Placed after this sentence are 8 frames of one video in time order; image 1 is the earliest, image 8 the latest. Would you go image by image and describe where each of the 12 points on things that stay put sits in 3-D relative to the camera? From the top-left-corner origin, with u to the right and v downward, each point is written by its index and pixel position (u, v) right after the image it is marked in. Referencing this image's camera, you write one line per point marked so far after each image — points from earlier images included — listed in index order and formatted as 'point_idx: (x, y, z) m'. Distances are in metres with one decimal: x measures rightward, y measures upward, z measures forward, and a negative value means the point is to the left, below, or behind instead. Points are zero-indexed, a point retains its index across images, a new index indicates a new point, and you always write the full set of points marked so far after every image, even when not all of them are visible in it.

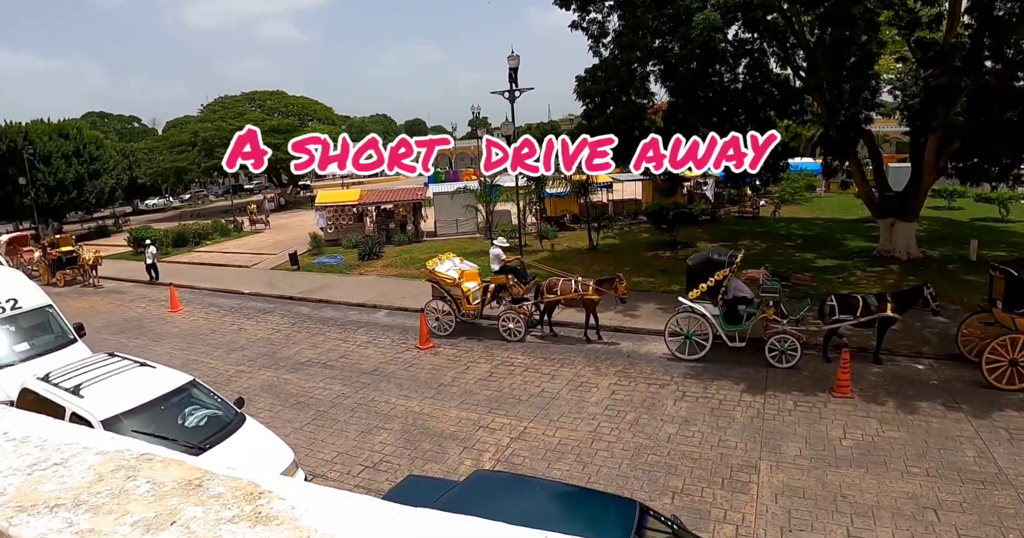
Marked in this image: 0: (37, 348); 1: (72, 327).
0: (-9.9, -1.8, +11.7) m
1: (-10.0, -1.4, +12.8) m
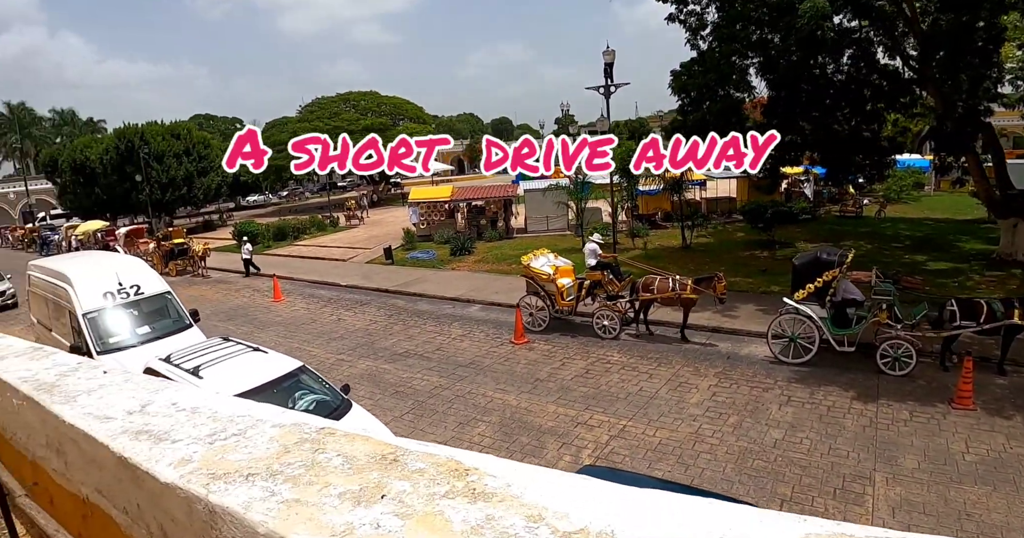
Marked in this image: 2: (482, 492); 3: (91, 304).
0: (-7.7, -1.5, +12.5) m
1: (-7.5, -1.1, +13.6) m
2: (-0.1, -1.1, +2.9) m
3: (-8.9, -0.8, +12.2) m
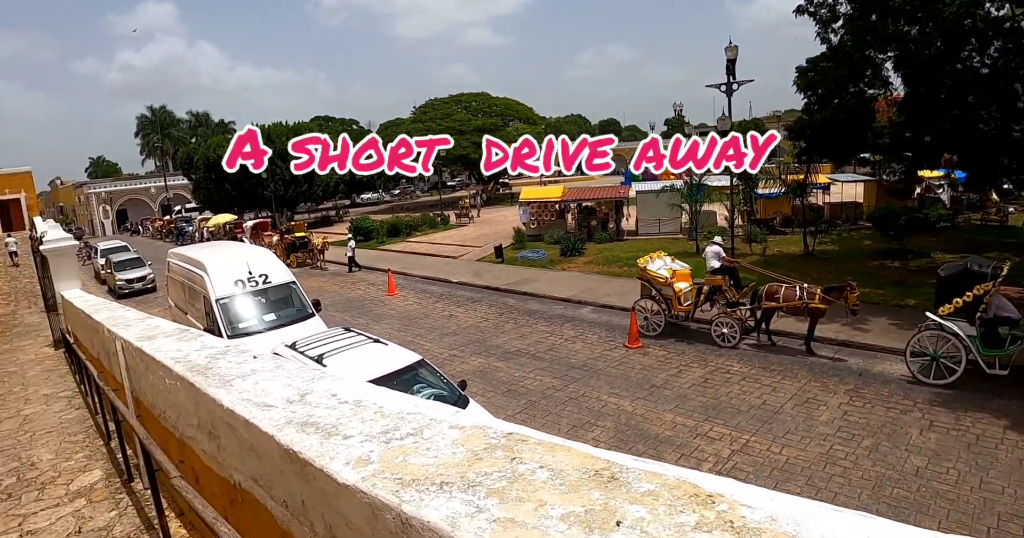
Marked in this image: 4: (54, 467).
0: (-5.0, -1.2, +13.0) m
1: (-4.7, -0.9, +14.0) m
2: (+0.9, -1.0, +2.3) m
3: (-6.2, -0.5, +12.9) m
4: (-4.8, -2.0, +6.2) m
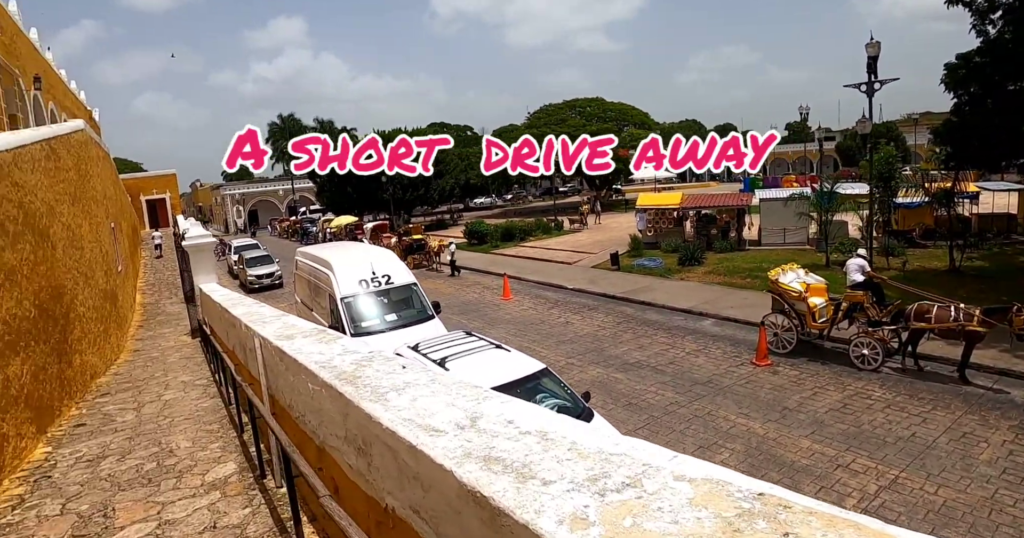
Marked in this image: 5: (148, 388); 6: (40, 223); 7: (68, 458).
0: (-2.3, -1.2, +12.8) m
1: (-1.8, -0.9, +13.7) m
2: (+1.7, -0.9, +1.2) m
3: (-3.5, -0.5, +12.9) m
4: (-3.2, -1.9, +6.0) m
5: (-5.8, -1.9, +9.5) m
6: (-6.6, +0.6, +8.2) m
7: (-4.6, -1.9, +6.2) m
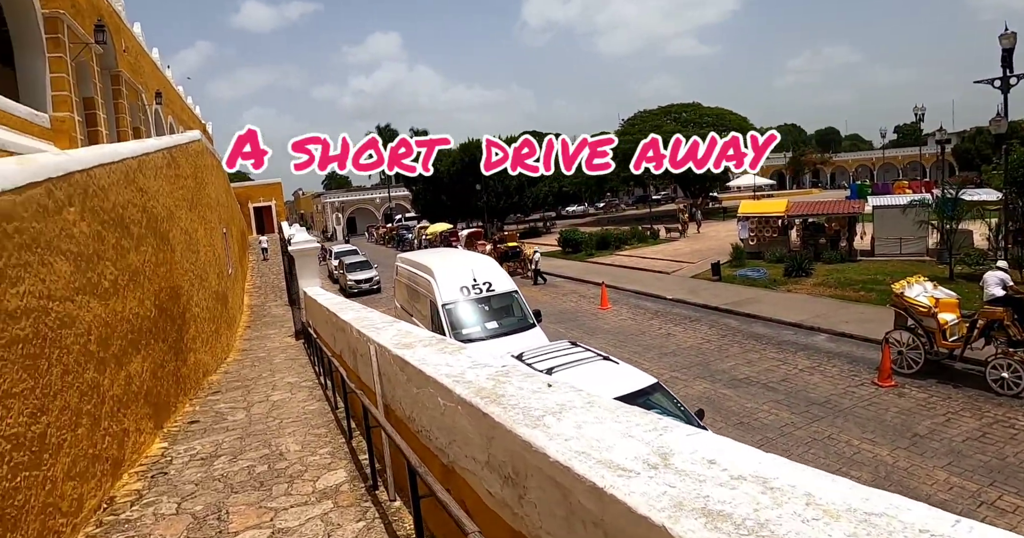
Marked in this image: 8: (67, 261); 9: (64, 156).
0: (-0.2, -1.3, +12.4) m
1: (+0.4, -1.0, +13.3) m
2: (+2.3, -0.9, +0.4) m
3: (-1.4, -0.6, +12.6) m
4: (-2.0, -1.9, +5.7) m
5: (-4.1, -1.9, +9.6) m
6: (-5.0, +0.6, +8.5) m
7: (-3.4, -1.9, +6.1) m
8: (-3.6, 0.0, +4.8) m
9: (-4.0, +1.0, +5.3) m
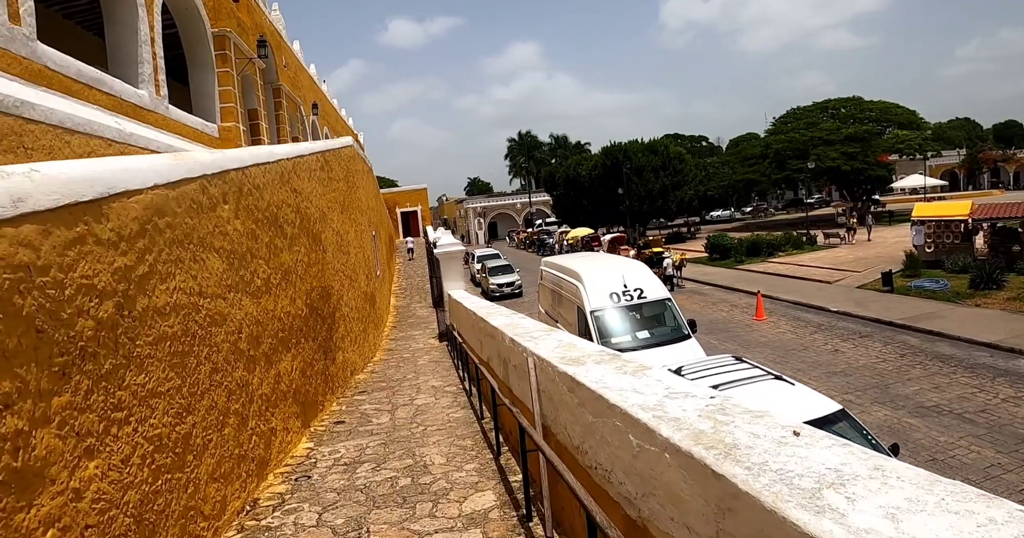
0: (+2.7, -1.4, +11.3) m
1: (+3.5, -1.1, +12.0) m
2: (+2.4, -0.8, -1.0) m
3: (+1.6, -0.6, +11.8) m
4: (-0.6, -1.8, +5.2) m
5: (-1.7, -1.9, +9.5) m
6: (-2.8, +0.6, +8.6) m
7: (-1.8, -1.9, +5.9) m
8: (-2.3, +0.1, +4.7) m
9: (-2.5, +1.0, +5.2) m
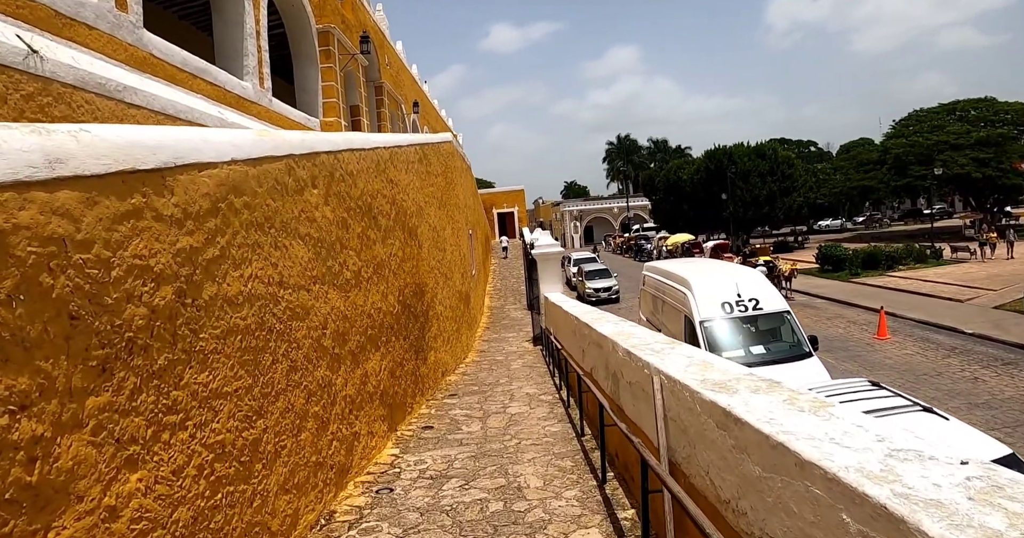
0: (+4.4, -1.5, +10.0) m
1: (+5.3, -1.3, +10.6) m
2: (+2.3, -0.8, -2.0) m
3: (+3.4, -0.8, +10.7) m
4: (+0.2, -1.8, +4.6) m
5: (-0.3, -1.9, +8.9) m
6: (-1.4, +0.7, +8.2) m
7: (-0.9, -1.8, +5.4) m
8: (-1.5, +0.2, +4.3) m
9: (-1.6, +1.1, +4.9) m
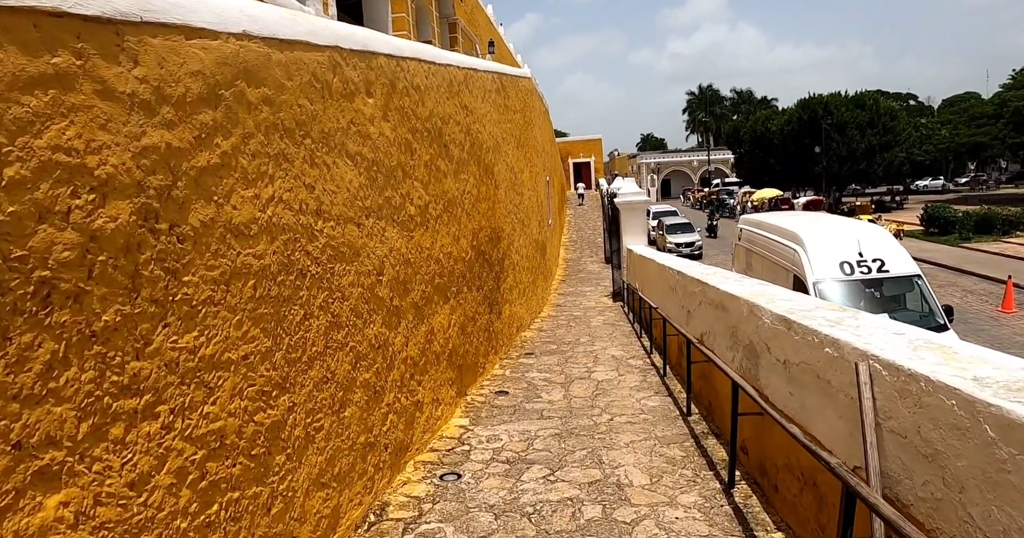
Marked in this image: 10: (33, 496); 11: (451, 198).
0: (+5.7, -0.9, +8.5) m
1: (+6.6, -0.6, +8.9) m
2: (+2.1, -1.0, -3.3) m
3: (+4.8, 0.0, +9.2) m
4: (+0.8, -1.4, +3.6) m
5: (+0.8, -1.2, +7.9) m
6: (-0.3, +1.3, +7.2) m
7: (-0.2, -1.3, +4.5) m
8: (-0.9, +0.6, +3.3) m
9: (-0.9, +1.5, +3.8) m
10: (-1.1, -0.5, +1.4) m
11: (-0.6, +0.6, +5.2) m
